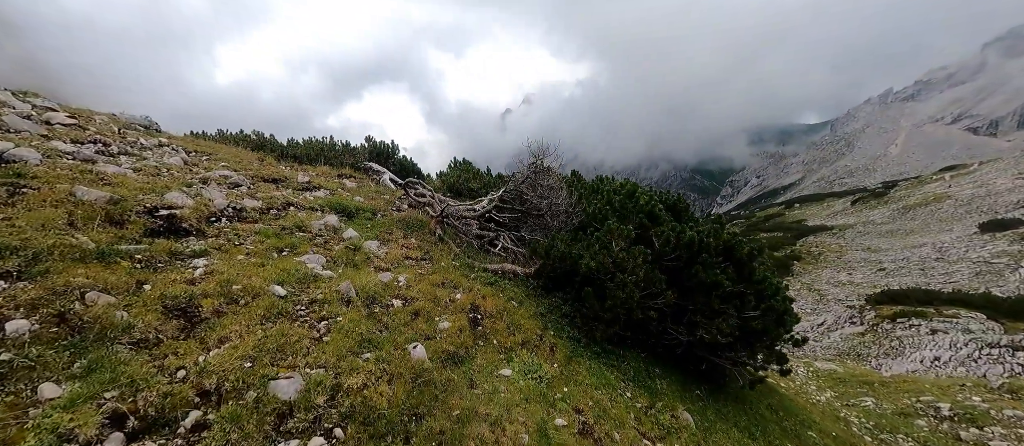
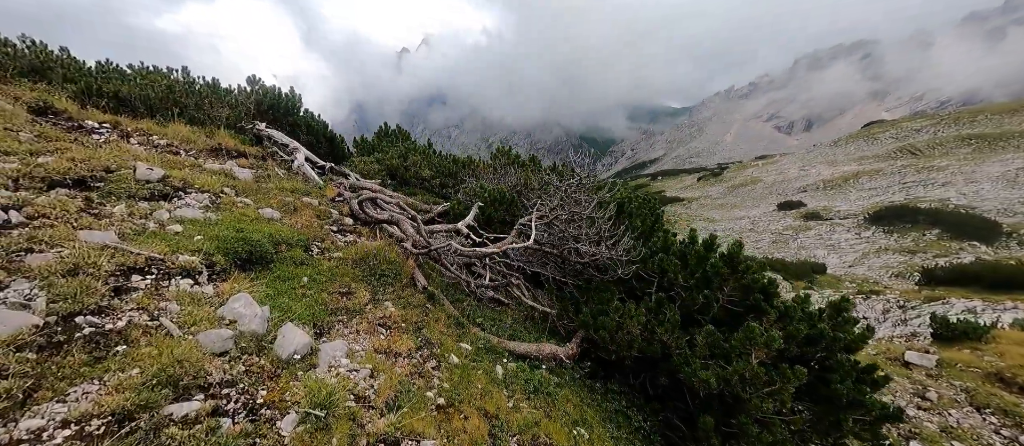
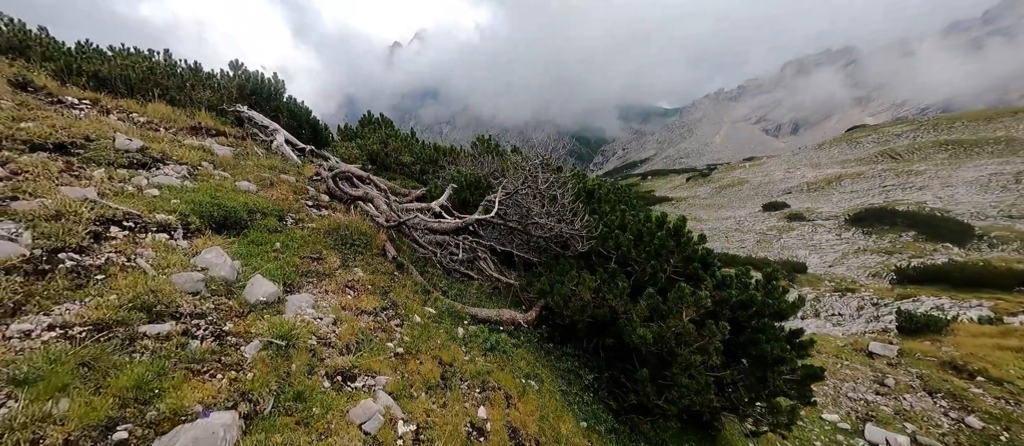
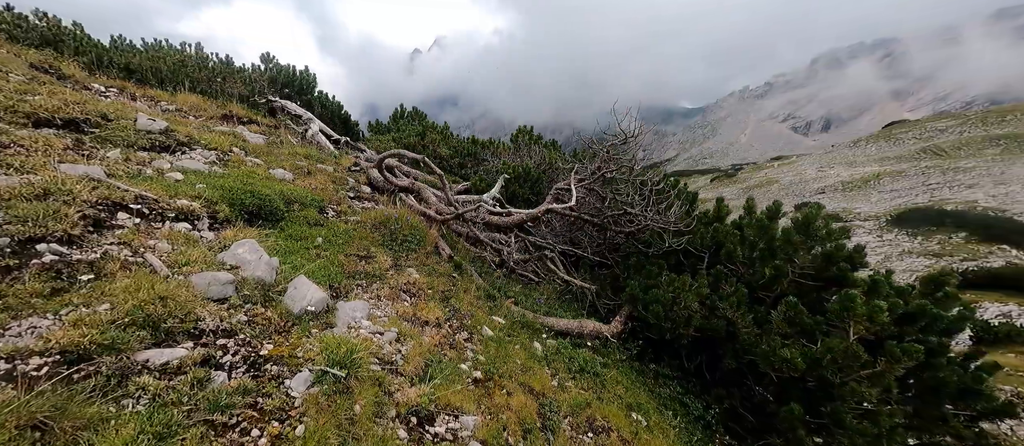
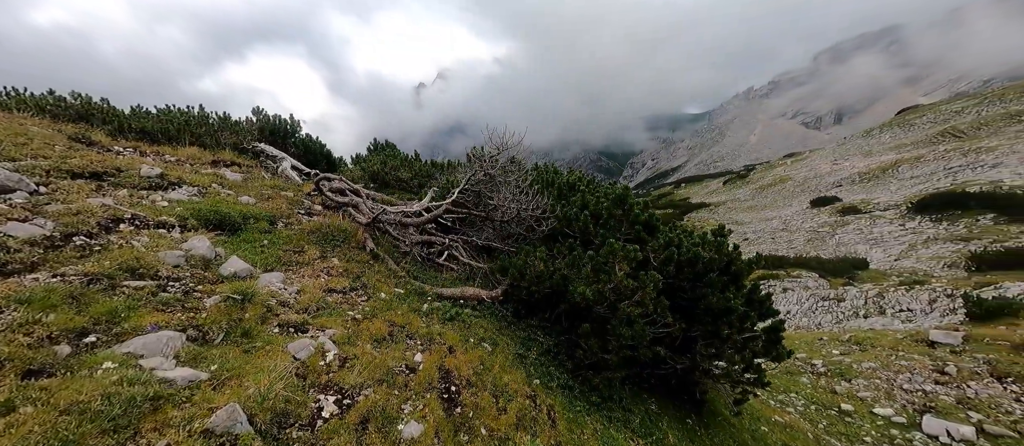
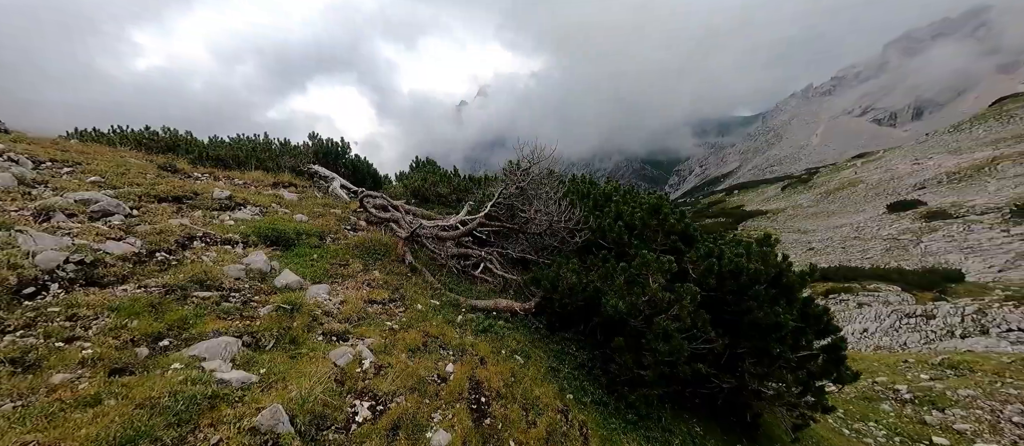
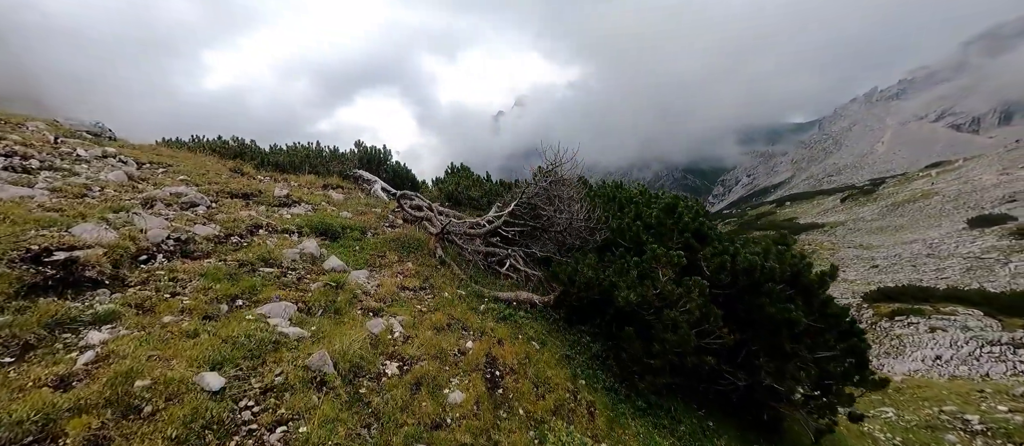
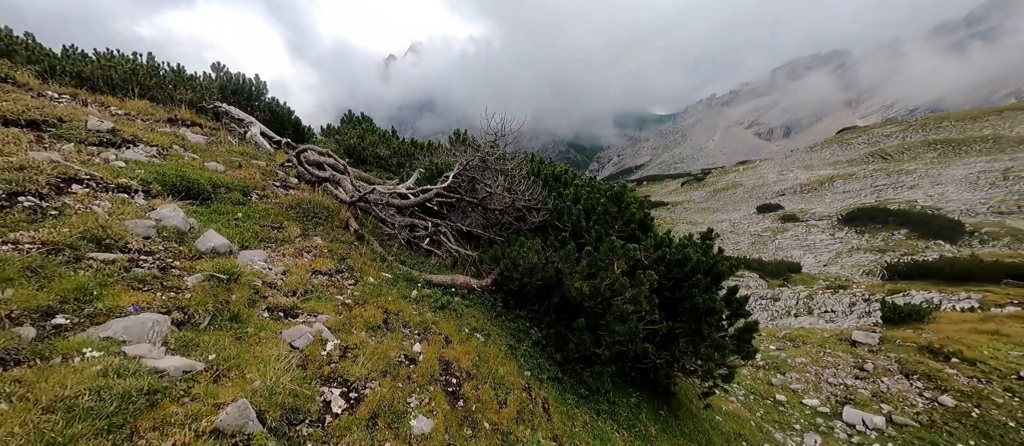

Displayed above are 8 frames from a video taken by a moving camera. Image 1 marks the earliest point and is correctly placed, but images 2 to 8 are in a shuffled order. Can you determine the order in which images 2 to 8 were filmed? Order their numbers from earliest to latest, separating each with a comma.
7, 6, 5, 8, 3, 2, 4
